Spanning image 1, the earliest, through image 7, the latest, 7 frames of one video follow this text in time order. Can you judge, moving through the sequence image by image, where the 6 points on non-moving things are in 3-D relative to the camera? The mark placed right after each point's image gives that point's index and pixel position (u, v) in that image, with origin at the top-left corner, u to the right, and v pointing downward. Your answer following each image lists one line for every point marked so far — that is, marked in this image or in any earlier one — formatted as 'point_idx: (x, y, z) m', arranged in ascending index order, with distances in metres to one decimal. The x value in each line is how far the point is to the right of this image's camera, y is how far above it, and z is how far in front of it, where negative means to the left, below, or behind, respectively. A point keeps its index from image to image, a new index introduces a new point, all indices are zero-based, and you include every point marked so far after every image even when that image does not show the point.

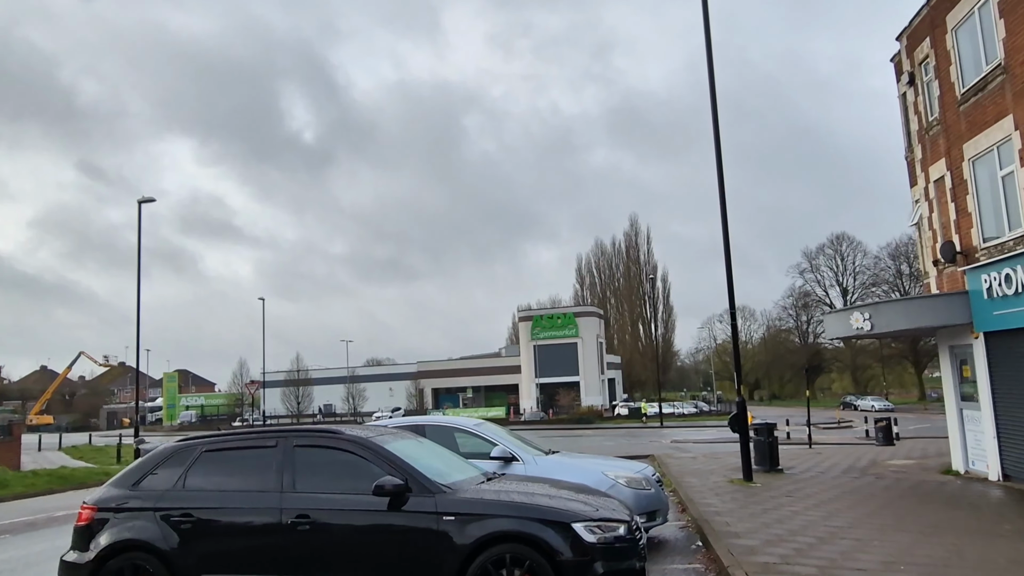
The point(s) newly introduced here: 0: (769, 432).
0: (+5.1, -2.9, +13.6) m
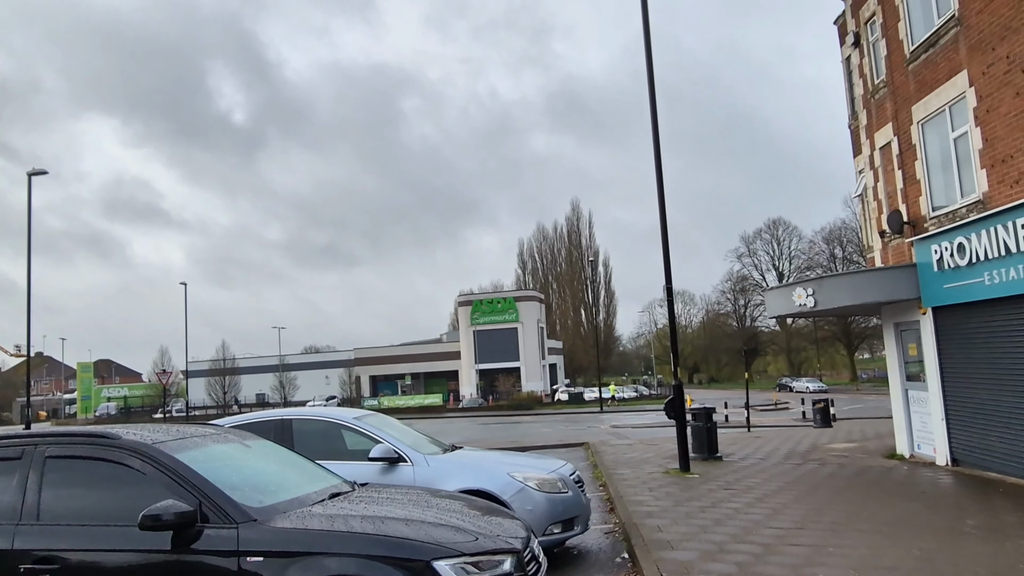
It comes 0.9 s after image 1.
0: (+3.6, -2.4, +12.6) m
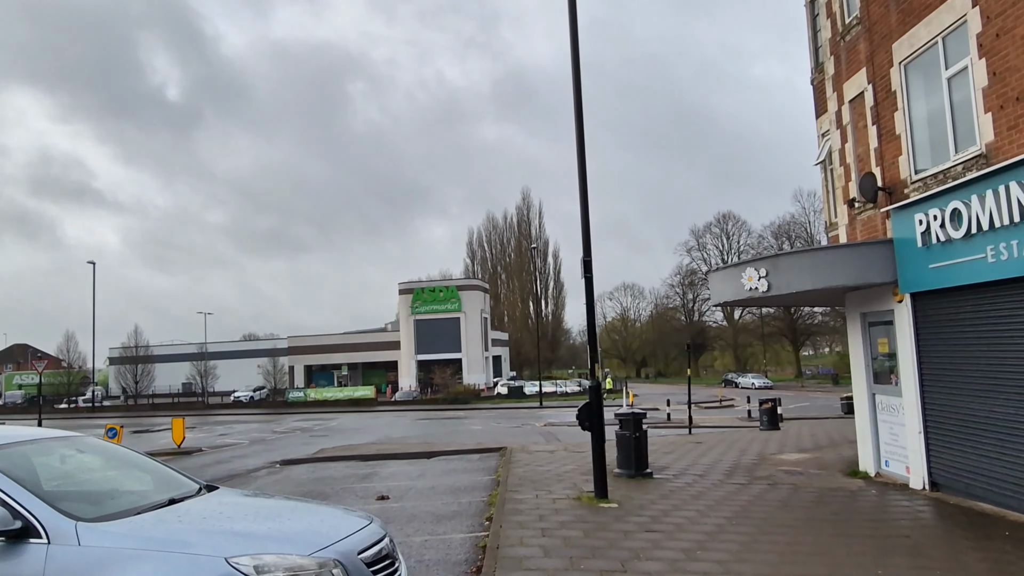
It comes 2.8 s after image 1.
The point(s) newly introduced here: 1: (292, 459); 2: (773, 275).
0: (+1.9, -2.1, +10.3) m
1: (-5.4, -4.2, +16.8) m
2: (+3.7, +0.2, +9.7) m
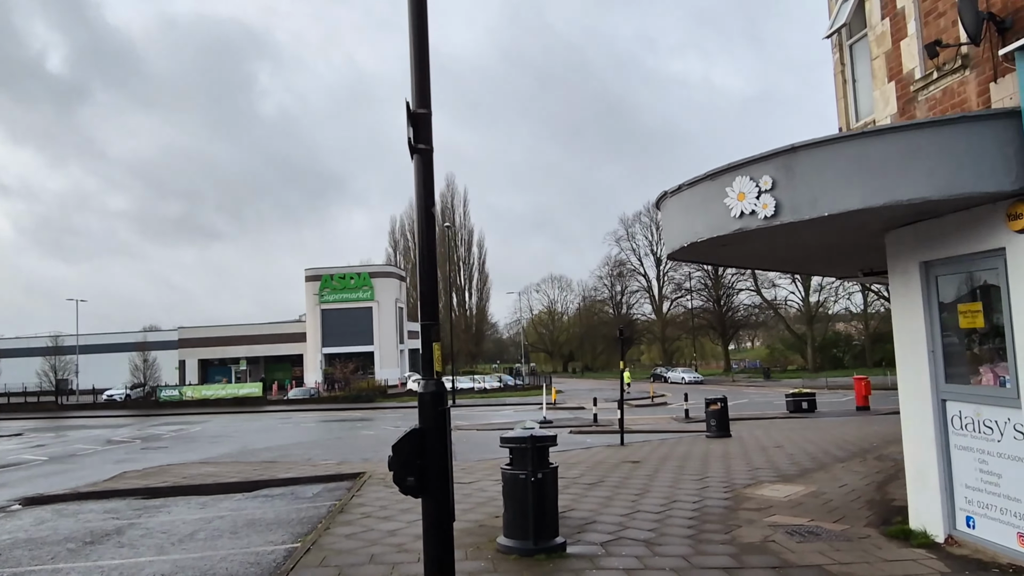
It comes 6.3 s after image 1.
0: (+0.2, -1.5, +5.7) m
1: (-7.7, -3.4, +11.5) m
2: (+2.1, +0.8, +5.4) m
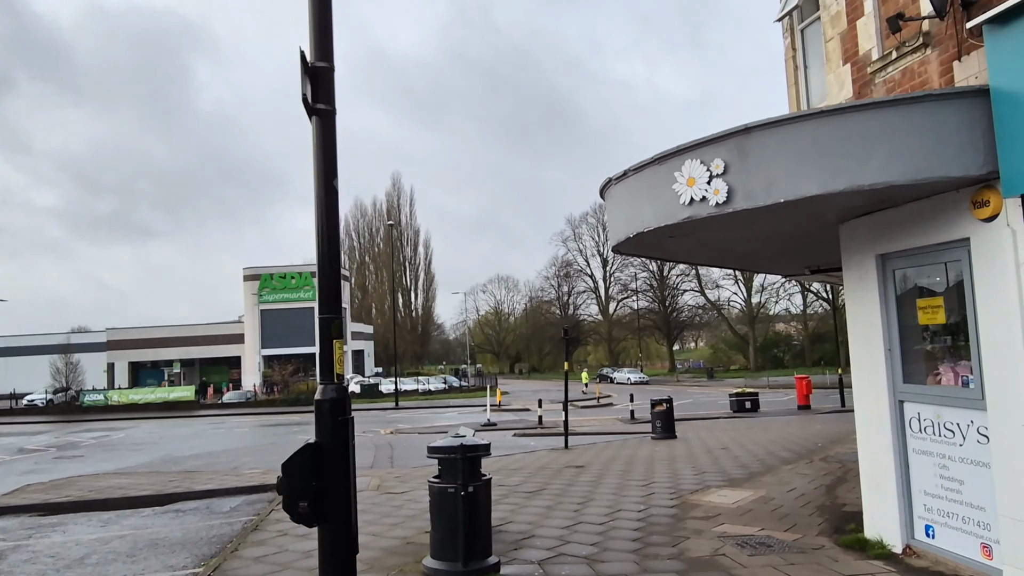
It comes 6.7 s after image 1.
0: (-0.3, -1.4, +5.2) m
1: (-8.7, -3.4, +10.3) m
2: (+1.6, +0.9, +4.9) m
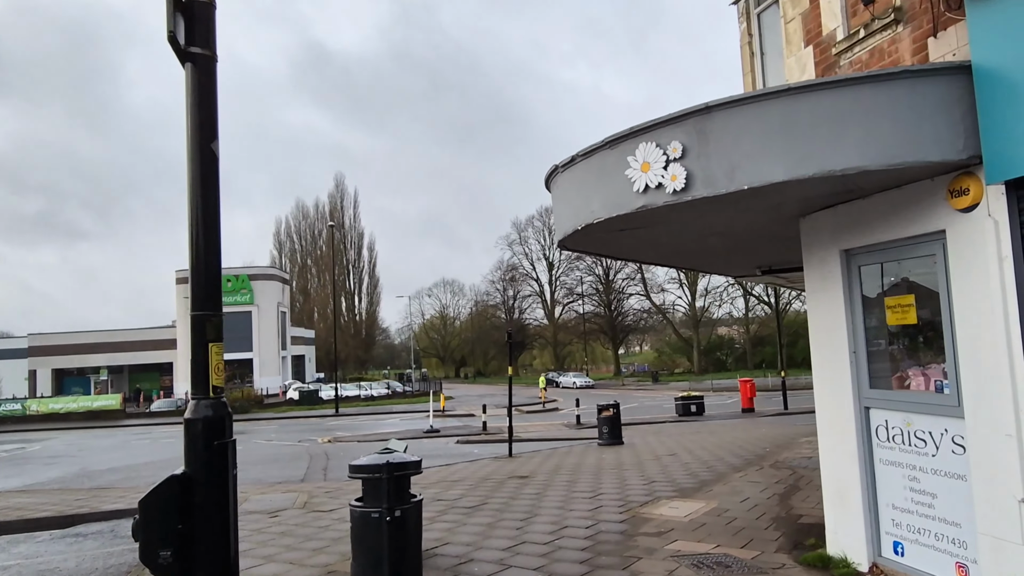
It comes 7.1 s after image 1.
0: (-0.8, -1.4, +4.5) m
1: (-9.5, -3.3, +9.0) m
2: (+1.2, +0.9, +4.4) m
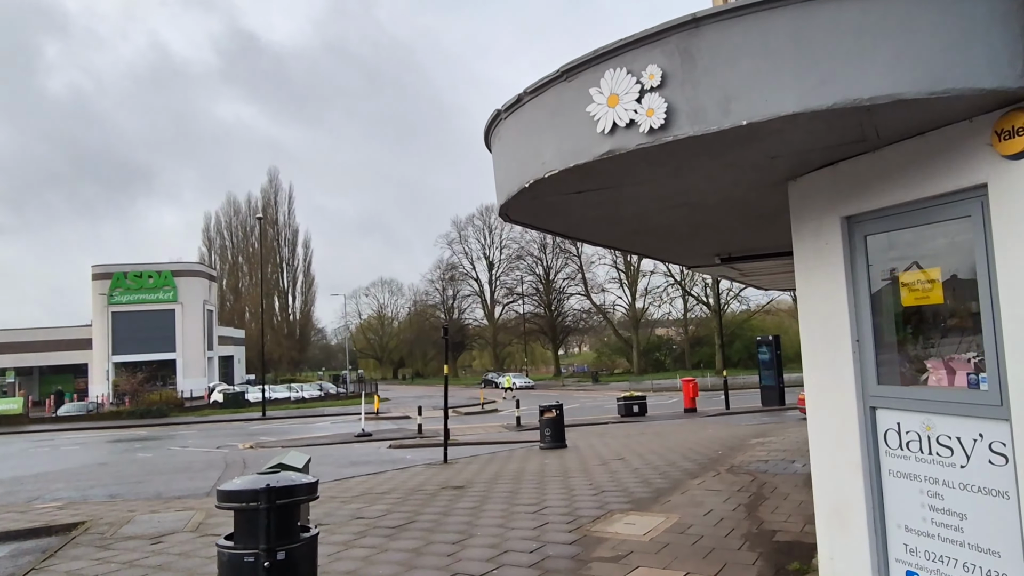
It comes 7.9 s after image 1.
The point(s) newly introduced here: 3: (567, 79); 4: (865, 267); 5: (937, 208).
0: (-1.1, -1.2, +3.3) m
1: (-10.2, -3.1, +7.1) m
2: (+0.8, +1.0, +3.4) m
3: (+0.3, +1.2, +3.9) m
4: (+2.1, +0.1, +4.1) m
5: (+2.3, +0.4, +3.7) m
